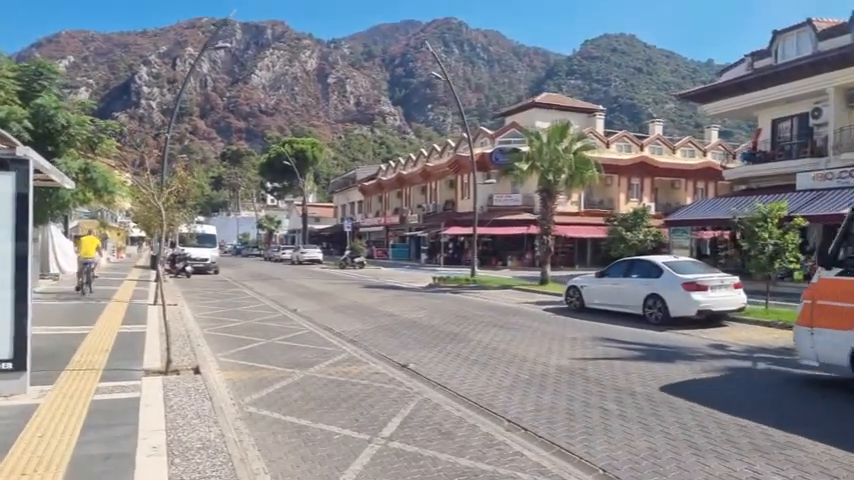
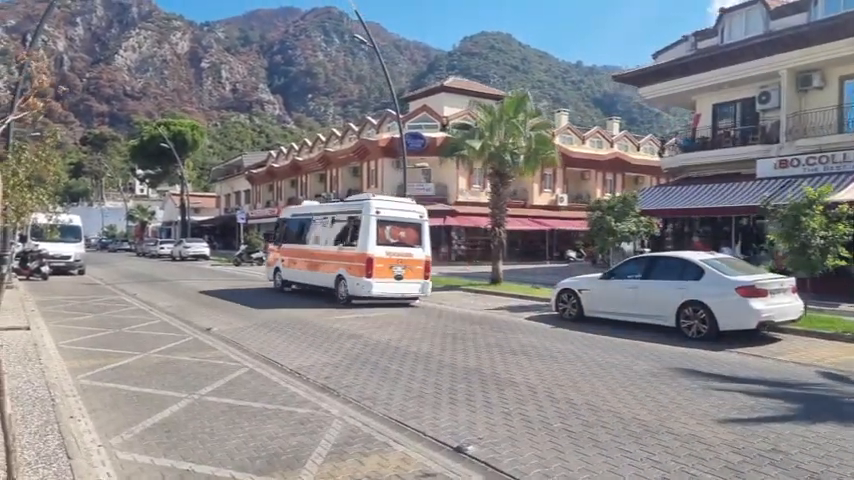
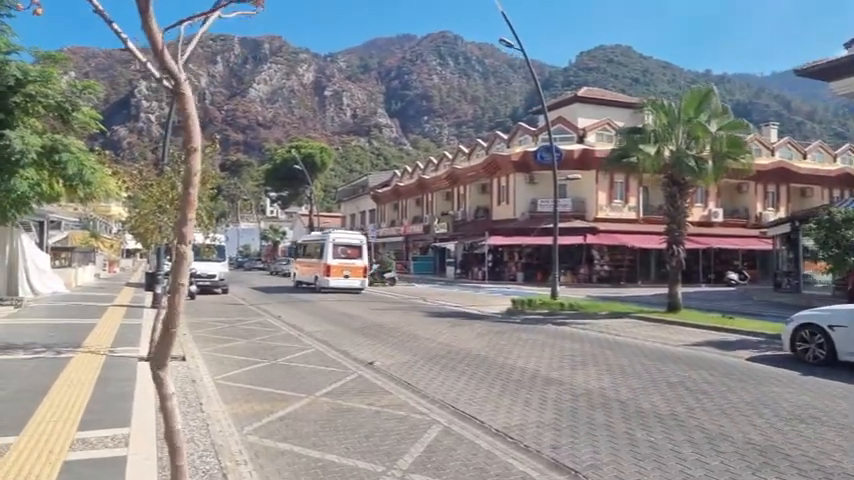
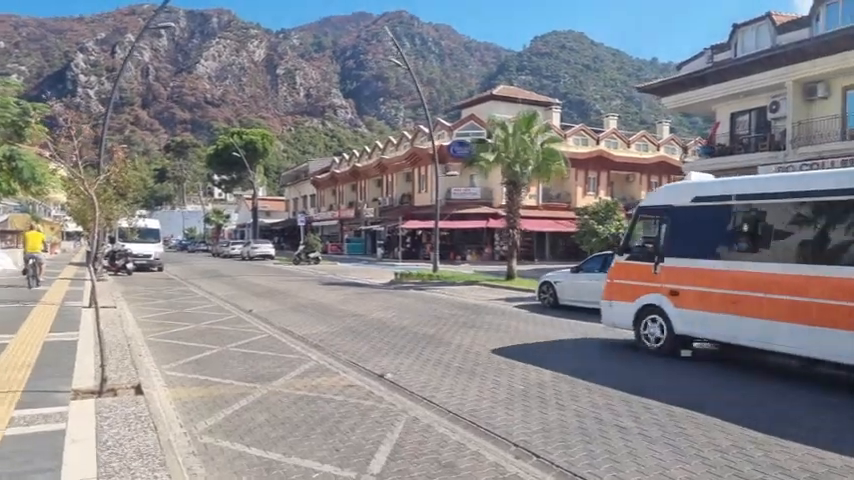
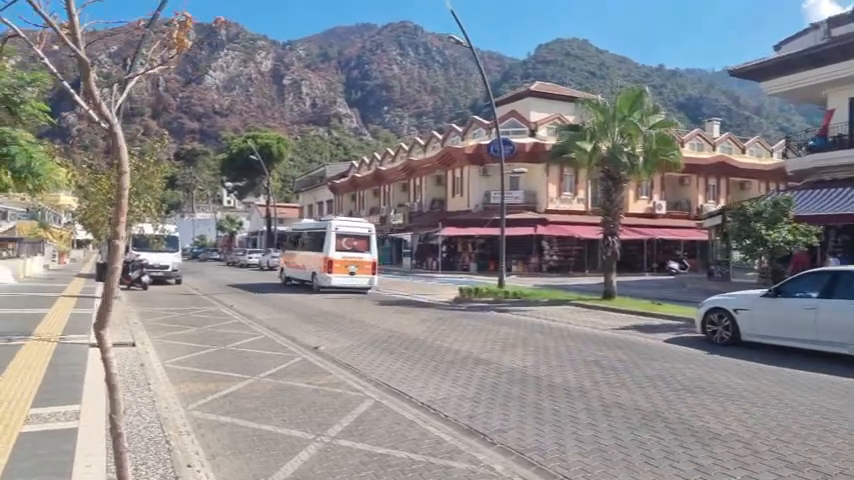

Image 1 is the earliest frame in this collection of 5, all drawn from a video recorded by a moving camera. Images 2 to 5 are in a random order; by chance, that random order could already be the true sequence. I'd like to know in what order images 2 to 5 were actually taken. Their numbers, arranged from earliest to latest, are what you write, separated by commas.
4, 2, 5, 3
